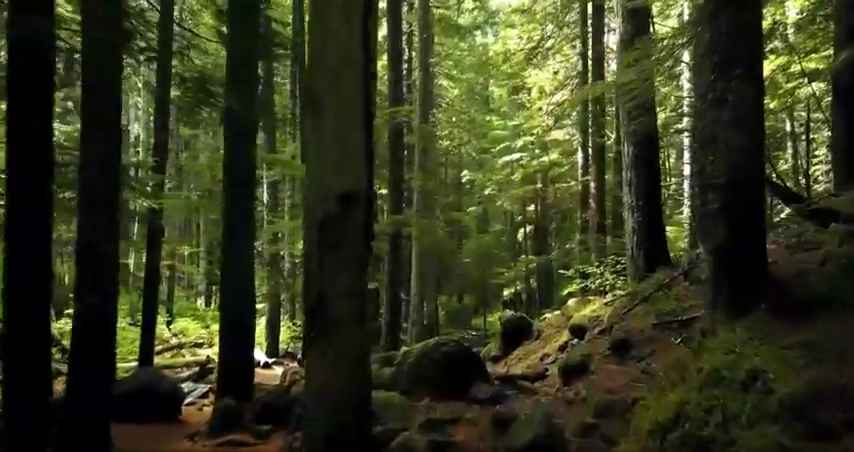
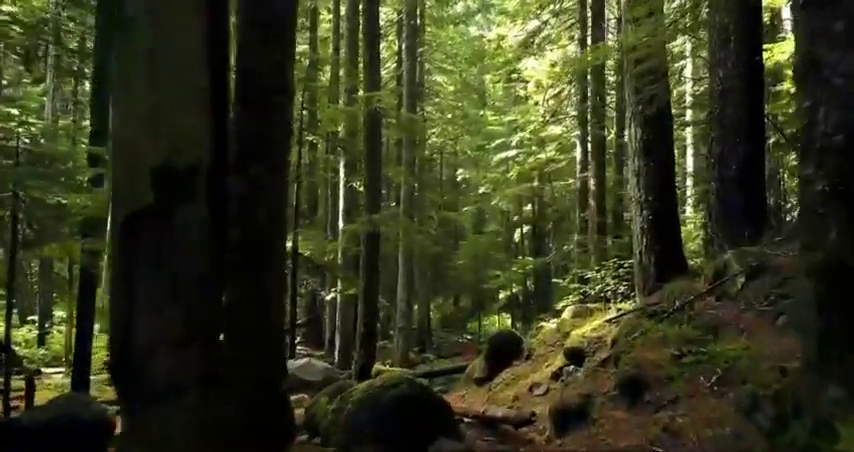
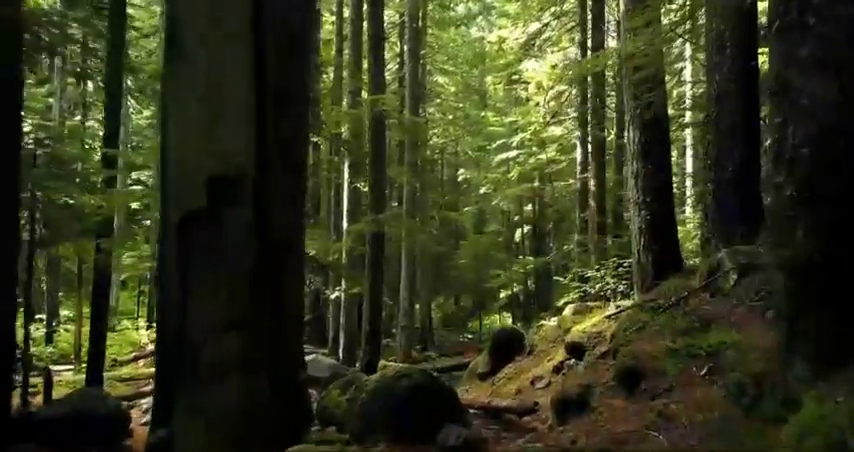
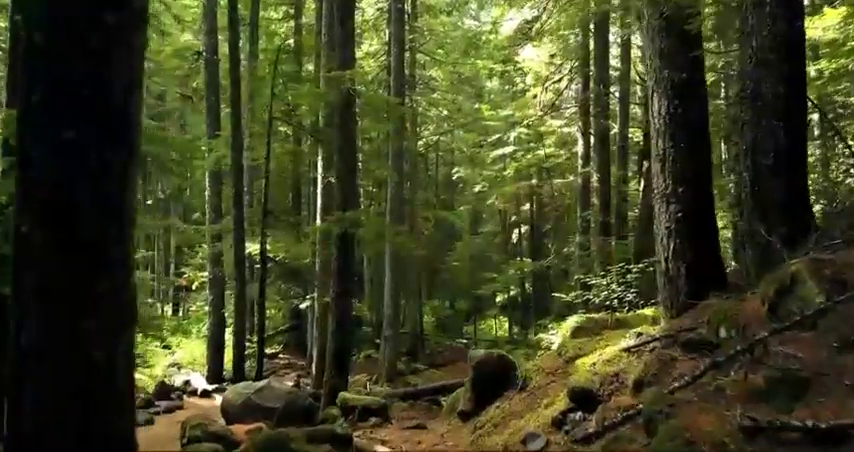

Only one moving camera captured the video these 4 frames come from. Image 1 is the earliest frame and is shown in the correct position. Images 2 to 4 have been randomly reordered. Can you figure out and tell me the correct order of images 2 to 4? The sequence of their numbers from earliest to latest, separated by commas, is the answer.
3, 2, 4
